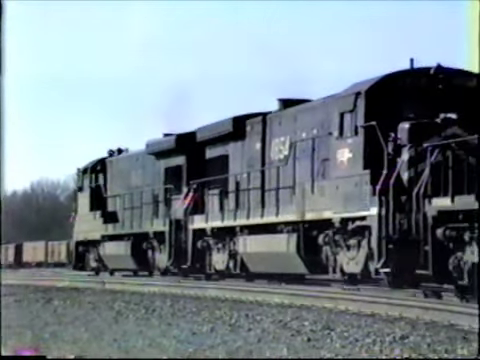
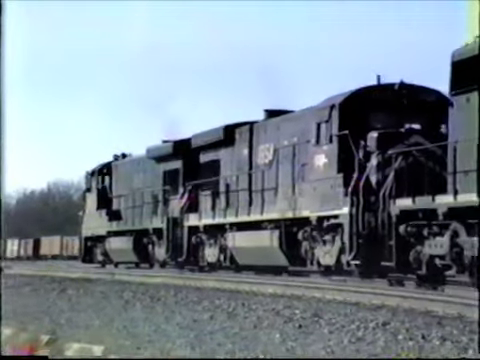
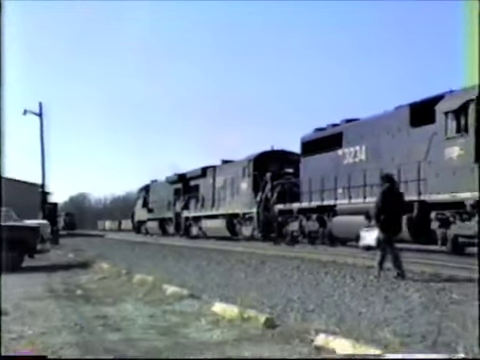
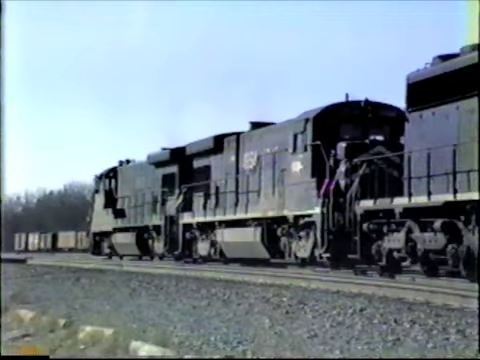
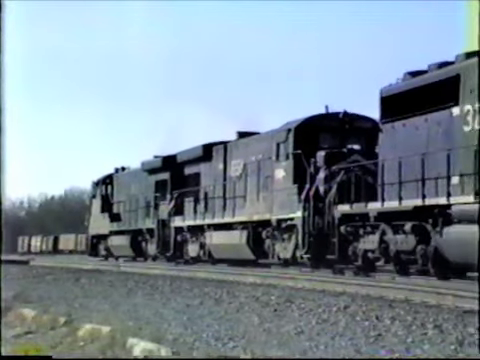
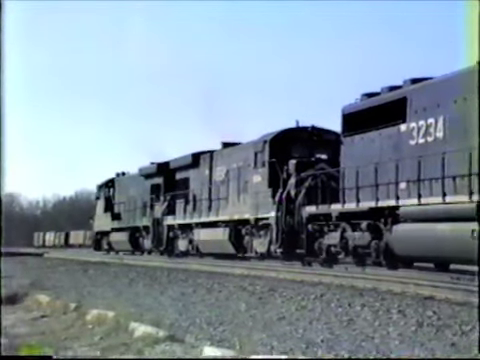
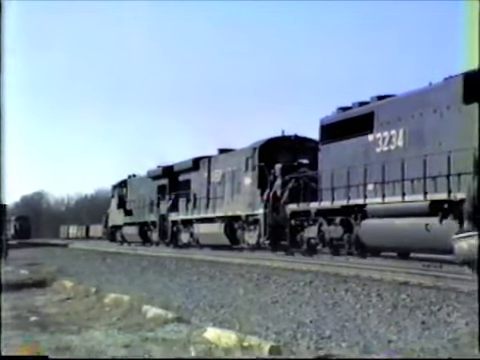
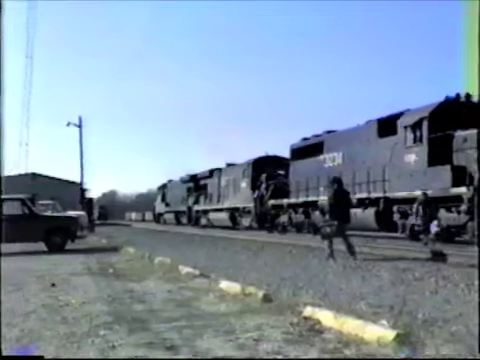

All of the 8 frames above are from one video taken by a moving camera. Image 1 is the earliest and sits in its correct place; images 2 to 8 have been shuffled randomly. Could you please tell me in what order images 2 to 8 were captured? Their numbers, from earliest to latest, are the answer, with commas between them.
2, 4, 5, 6, 7, 3, 8
